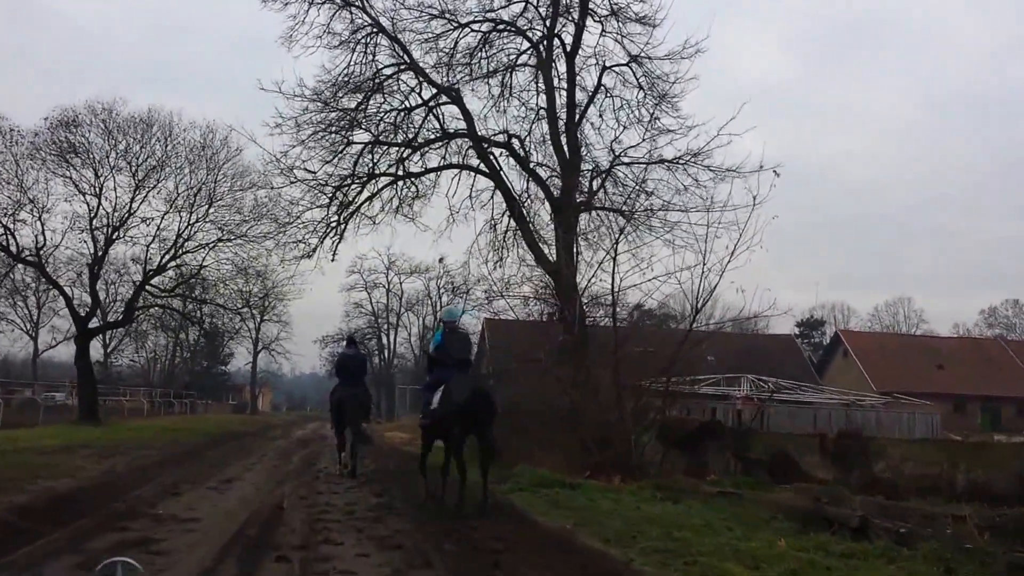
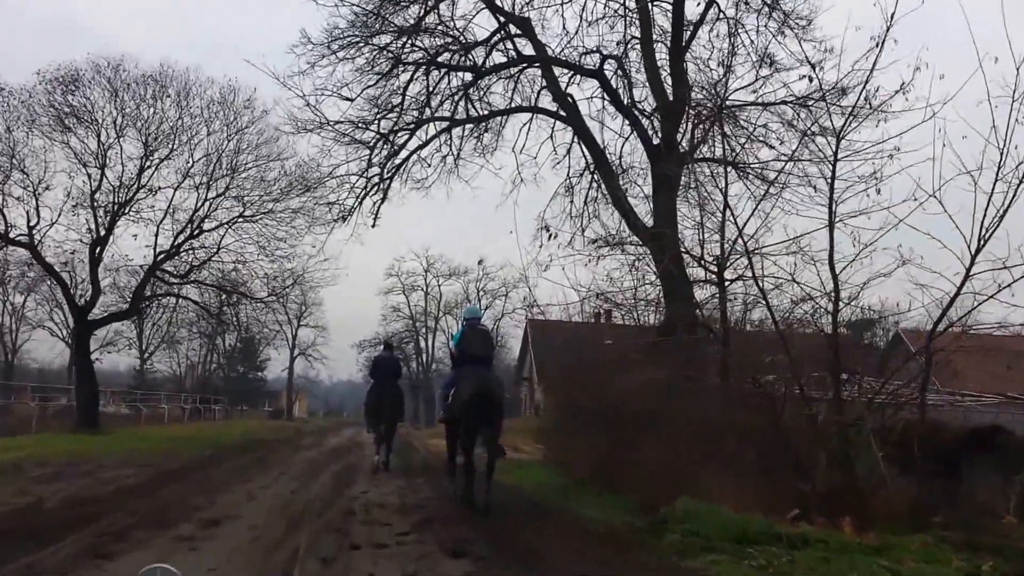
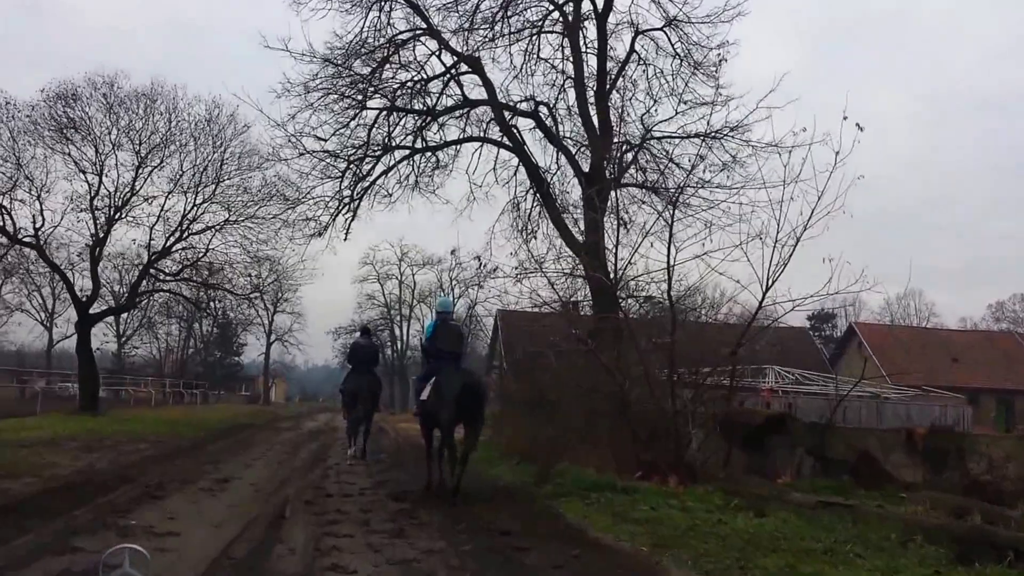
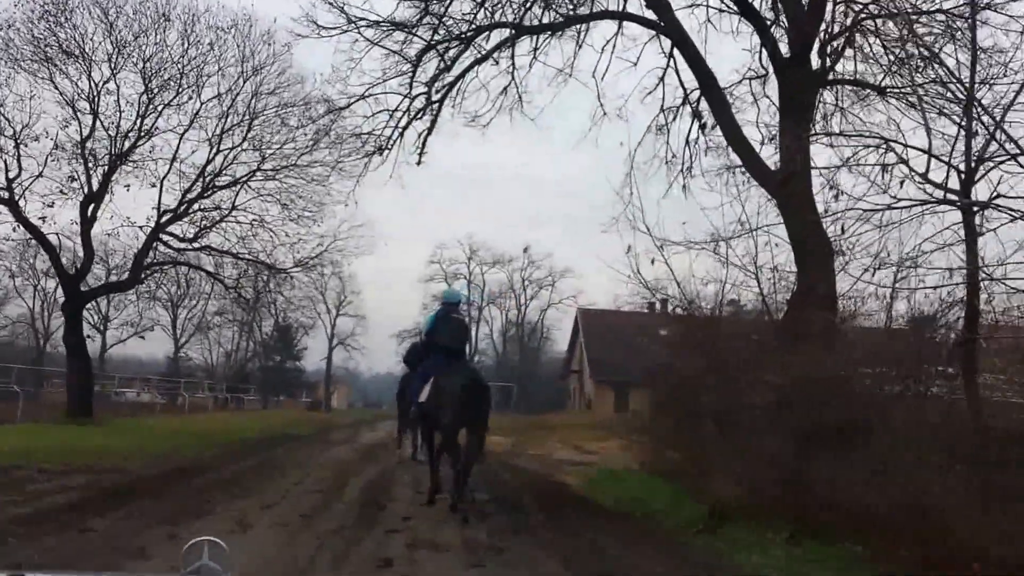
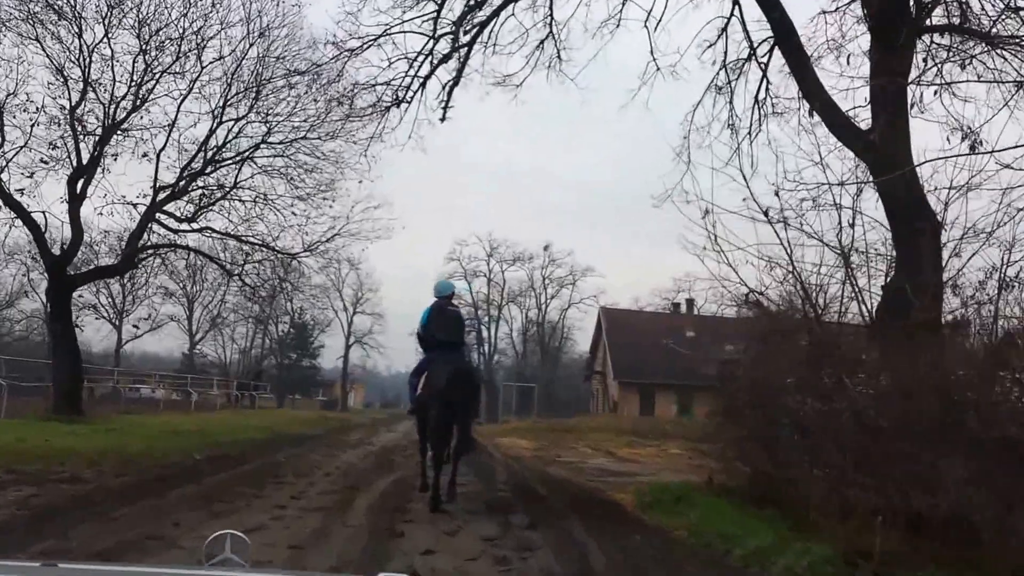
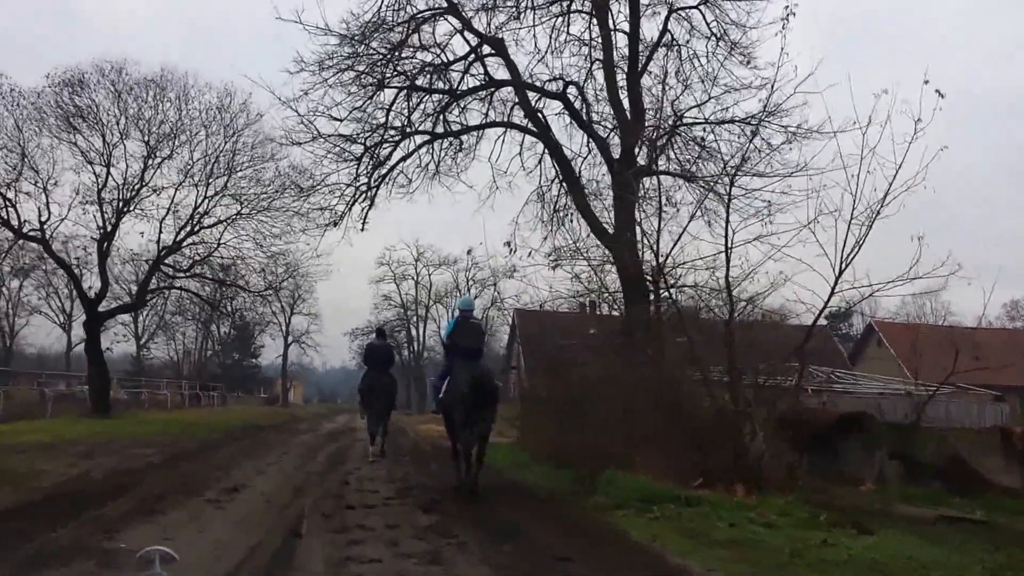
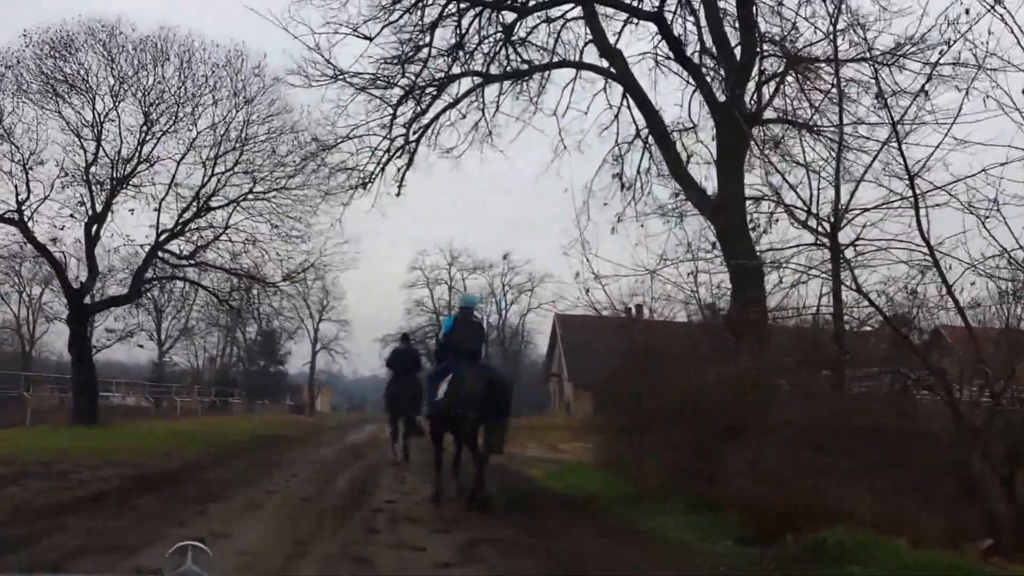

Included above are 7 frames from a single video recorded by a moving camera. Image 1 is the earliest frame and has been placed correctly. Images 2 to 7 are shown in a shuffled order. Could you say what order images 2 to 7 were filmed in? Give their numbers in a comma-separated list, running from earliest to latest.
3, 6, 2, 7, 4, 5
